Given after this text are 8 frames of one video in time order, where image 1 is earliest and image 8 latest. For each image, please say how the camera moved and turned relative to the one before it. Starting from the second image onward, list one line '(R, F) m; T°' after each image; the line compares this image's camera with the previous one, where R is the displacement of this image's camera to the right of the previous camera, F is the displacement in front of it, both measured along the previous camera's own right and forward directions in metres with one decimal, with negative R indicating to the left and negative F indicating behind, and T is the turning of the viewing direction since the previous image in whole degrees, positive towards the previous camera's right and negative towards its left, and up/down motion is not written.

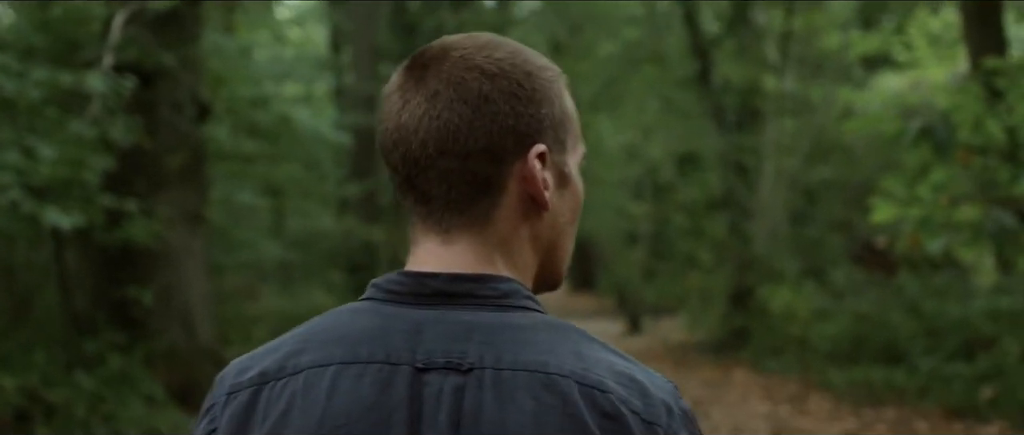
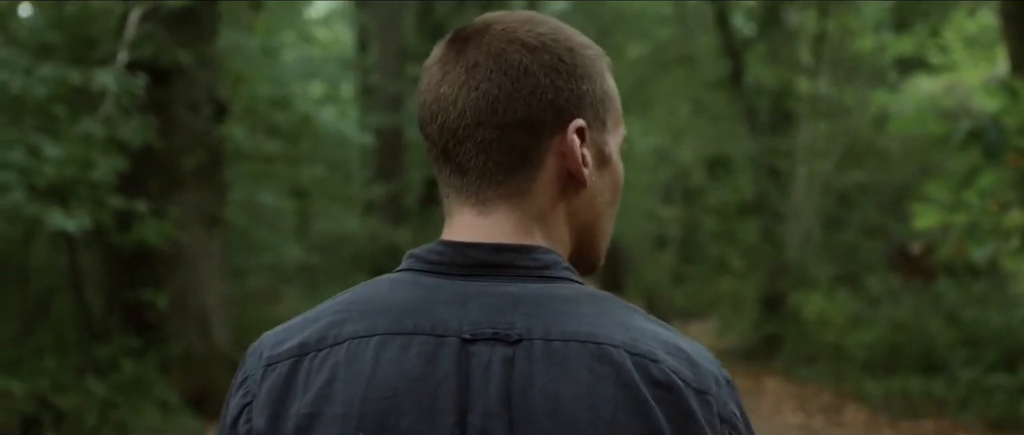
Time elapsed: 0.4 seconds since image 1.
(0.0, +0.3) m; -1°
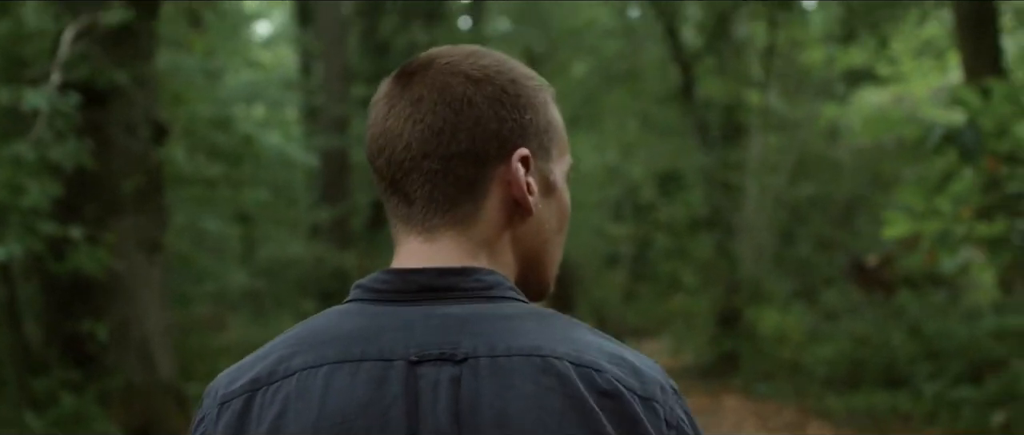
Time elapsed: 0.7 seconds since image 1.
(-0.1, +0.3) m; +3°
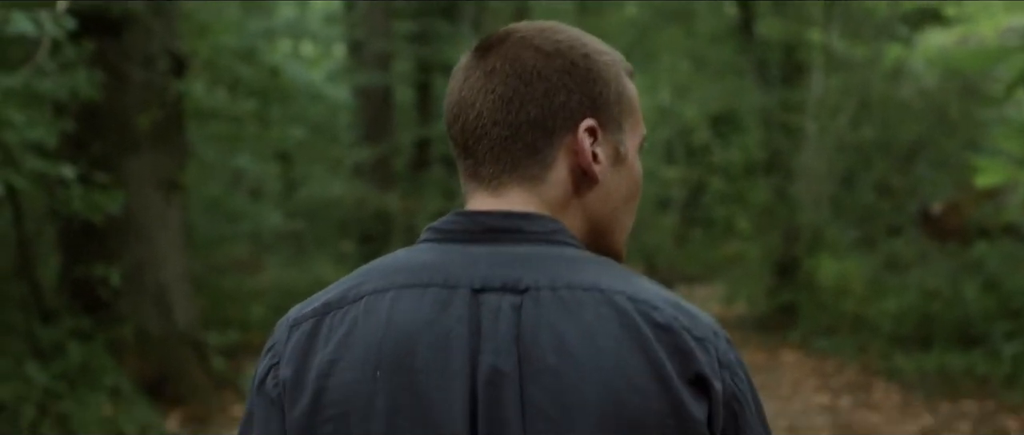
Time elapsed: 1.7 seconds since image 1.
(+0.1, +0.7) m; -2°
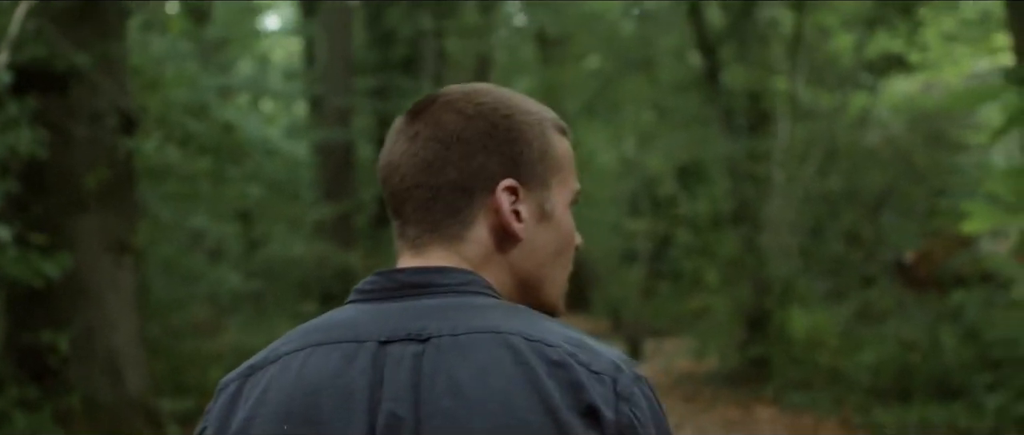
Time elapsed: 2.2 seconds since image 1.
(0.0, +0.3) m; +2°
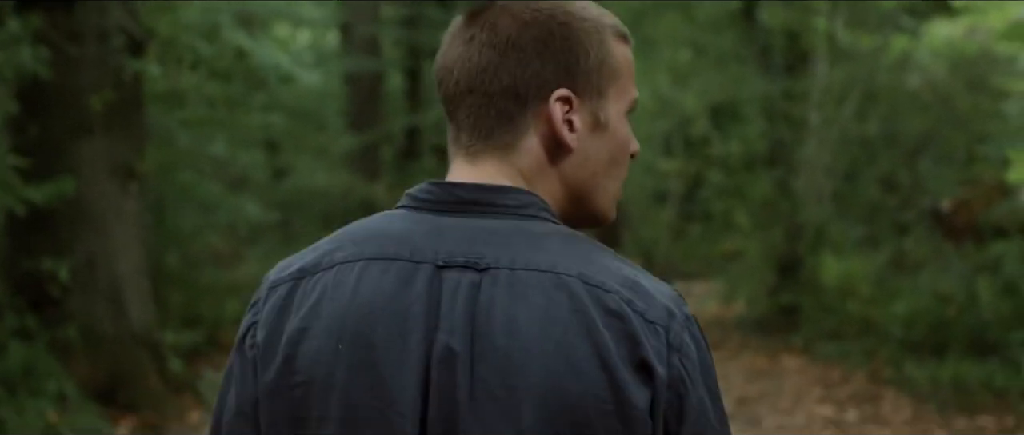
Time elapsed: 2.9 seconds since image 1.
(+0.1, +0.3) m; -2°
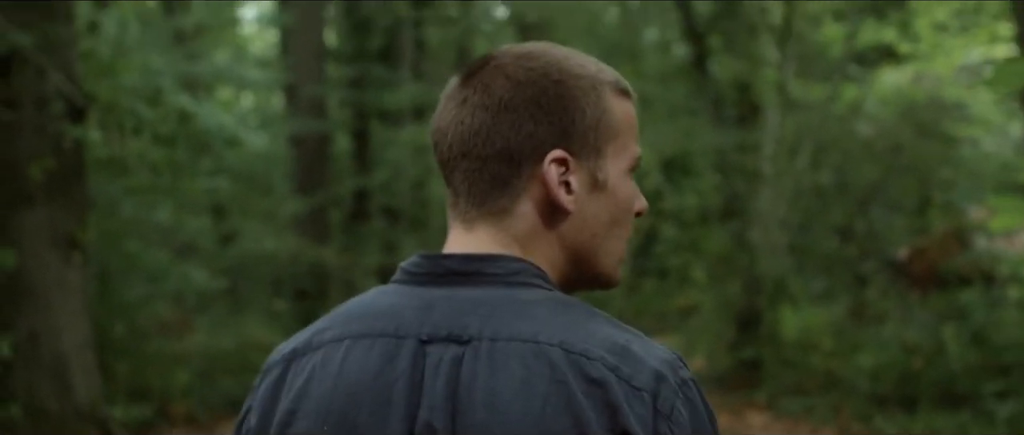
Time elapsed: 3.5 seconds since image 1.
(-0.1, +0.2) m; +2°
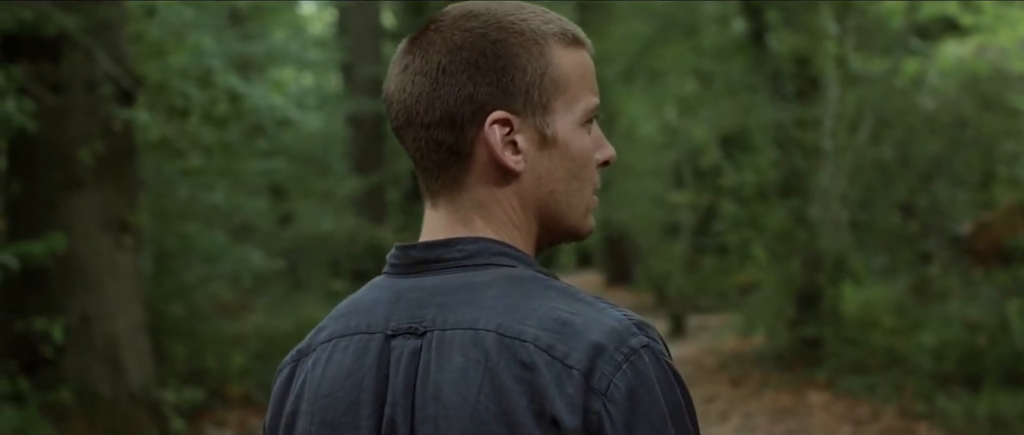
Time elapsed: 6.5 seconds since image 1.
(+0.1, +0.1) m; -3°
